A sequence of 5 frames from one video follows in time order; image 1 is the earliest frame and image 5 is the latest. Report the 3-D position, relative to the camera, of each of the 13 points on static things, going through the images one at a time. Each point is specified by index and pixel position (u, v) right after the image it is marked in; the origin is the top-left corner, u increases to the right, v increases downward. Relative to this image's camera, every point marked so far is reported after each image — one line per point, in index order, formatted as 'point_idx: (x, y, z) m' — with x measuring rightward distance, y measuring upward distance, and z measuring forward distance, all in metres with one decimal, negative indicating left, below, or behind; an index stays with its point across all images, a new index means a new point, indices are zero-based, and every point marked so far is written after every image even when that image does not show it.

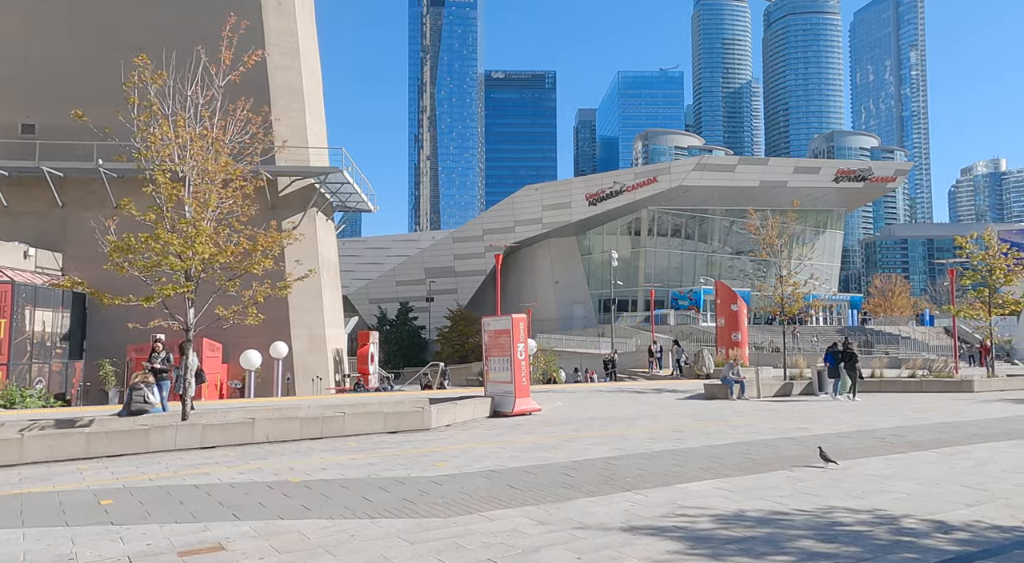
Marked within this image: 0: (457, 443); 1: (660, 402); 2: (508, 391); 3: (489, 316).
0: (-0.7, -2.1, +10.3) m
1: (+3.7, -2.9, +19.1) m
2: (-0.1, -2.1, +15.0) m
3: (-0.4, -0.7, +15.1) m
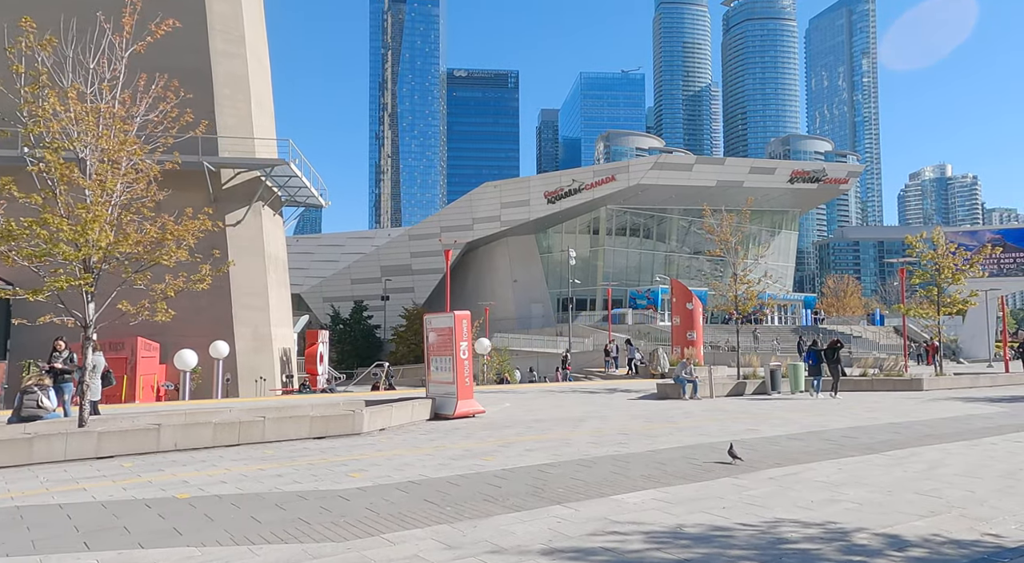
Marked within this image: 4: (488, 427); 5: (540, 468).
0: (-1.5, -2.0, +9.5) m
1: (+2.4, -2.9, +18.6) m
2: (-1.1, -2.0, +14.3) m
3: (-1.5, -0.6, +14.4) m
4: (-0.4, -2.3, +12.3) m
5: (+0.3, -1.9, +7.9) m
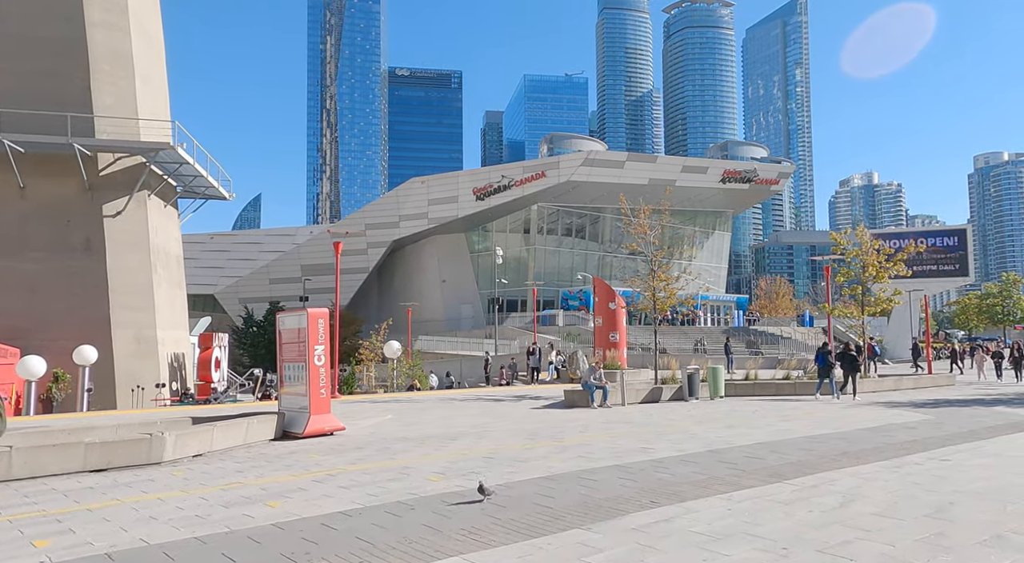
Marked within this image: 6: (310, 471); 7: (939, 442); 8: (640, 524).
0: (-3.3, -1.9, +7.3) m
1: (0.0, -2.8, +16.6) m
2: (-3.3, -1.9, +12.1) m
3: (-3.6, -0.5, +12.2) m
4: (-2.4, -2.2, +10.2) m
5: (-1.4, -1.8, +5.9) m
6: (-2.2, -2.0, +8.4) m
7: (+6.1, -2.3, +11.2) m
8: (+1.0, -1.8, +5.9) m
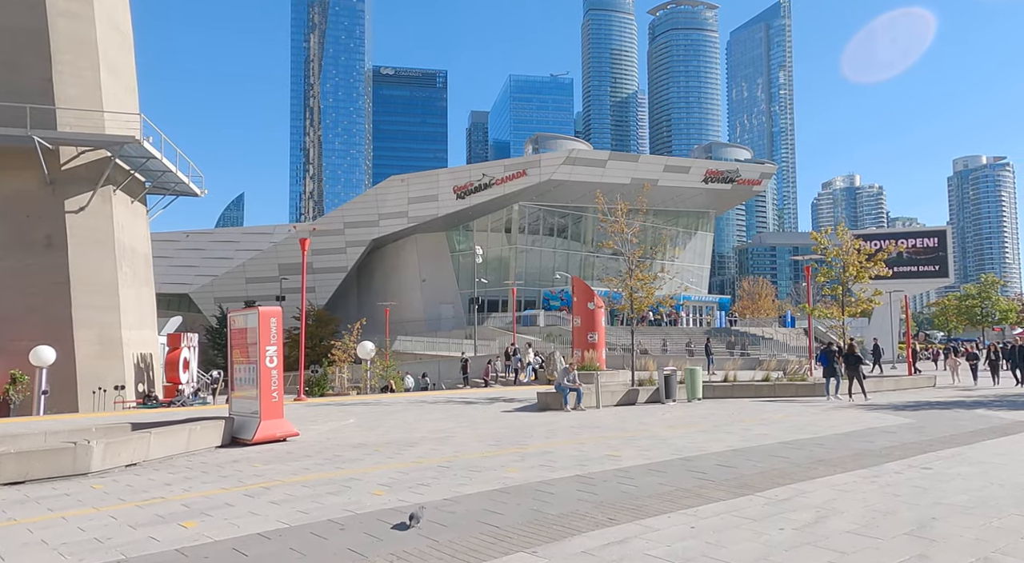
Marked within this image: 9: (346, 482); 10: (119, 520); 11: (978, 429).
0: (-3.8, -1.9, +6.7) m
1: (-0.7, -2.8, +16.0) m
2: (-3.8, -1.9, +11.5) m
3: (-4.1, -0.4, +11.5) m
4: (-2.9, -2.2, +9.6) m
5: (-1.8, -1.8, +5.2) m
6: (-2.7, -2.0, +7.8) m
7: (+5.6, -2.3, +10.7) m
8: (+0.6, -1.8, +5.3) m
9: (-1.6, -2.0, +7.7) m
10: (-3.0, -1.8, +5.9) m
11: (+7.5, -2.4, +12.5) m
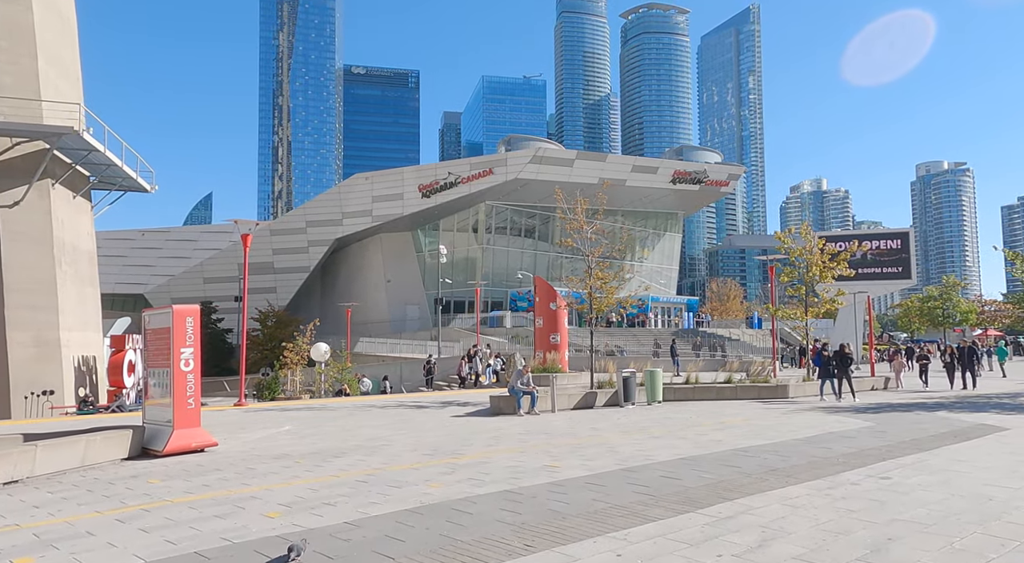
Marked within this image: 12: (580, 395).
0: (-4.4, -1.8, +5.7) m
1: (-1.7, -2.7, +15.2) m
2: (-4.7, -1.9, +10.5) m
3: (-5.0, -0.4, +10.6) m
4: (-3.7, -2.1, +8.7) m
5: (-2.4, -1.7, +4.4) m
6: (-3.4, -2.0, +6.9) m
7: (+4.7, -2.2, +10.1) m
8: (-0.1, -1.8, +4.6) m
9: (-2.3, -1.9, +6.9) m
10: (-3.7, -1.8, +5.0) m
11: (+6.6, -2.3, +12.0) m
12: (+1.6, -2.8, +19.0) m
